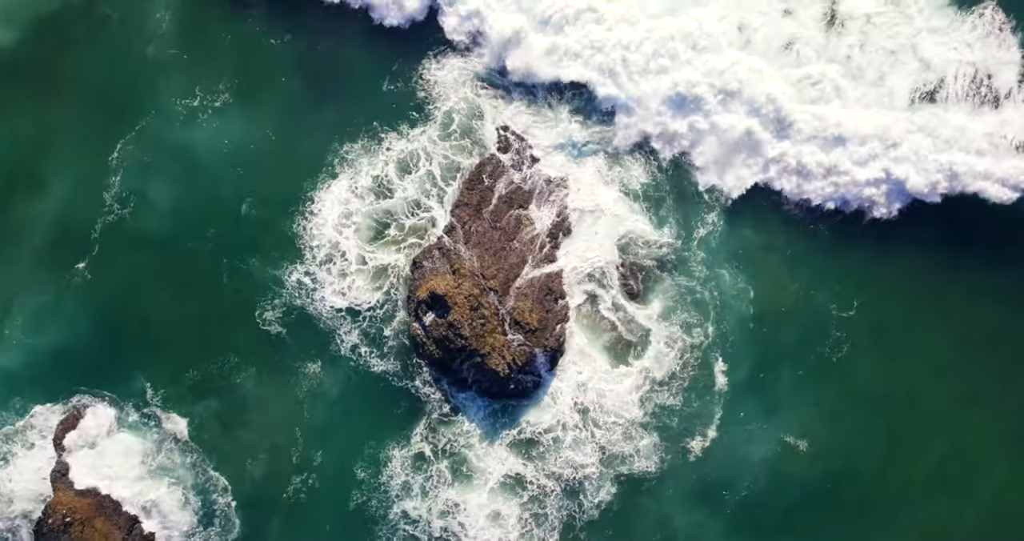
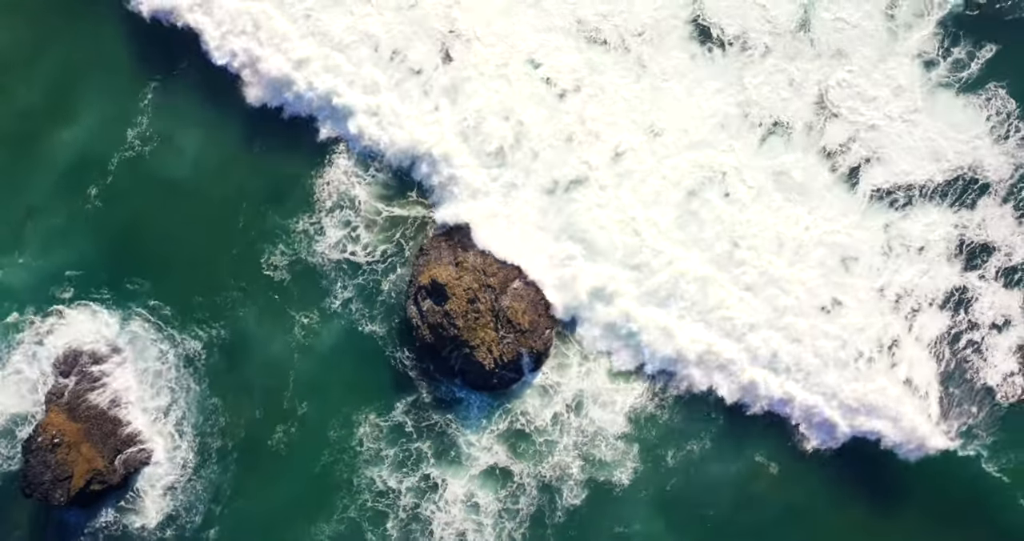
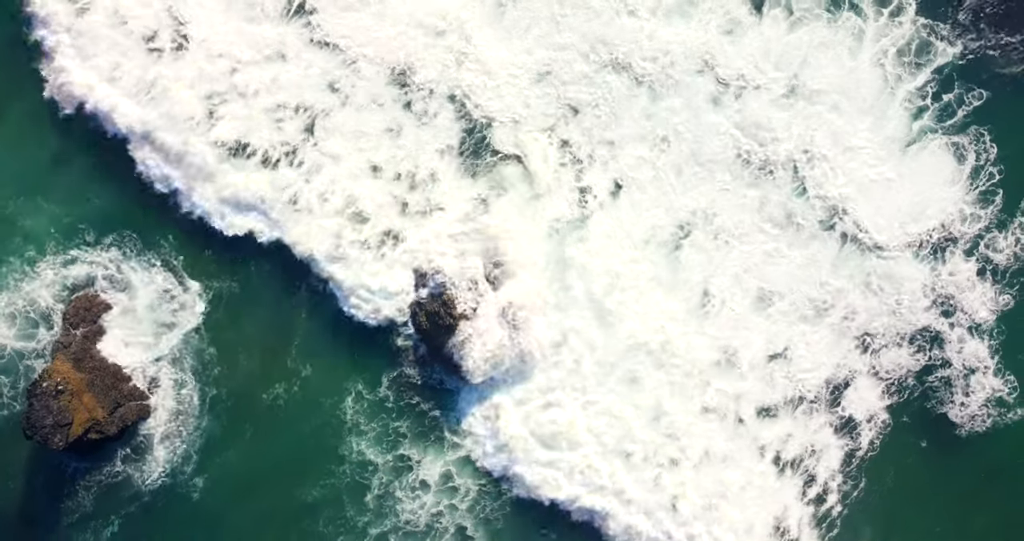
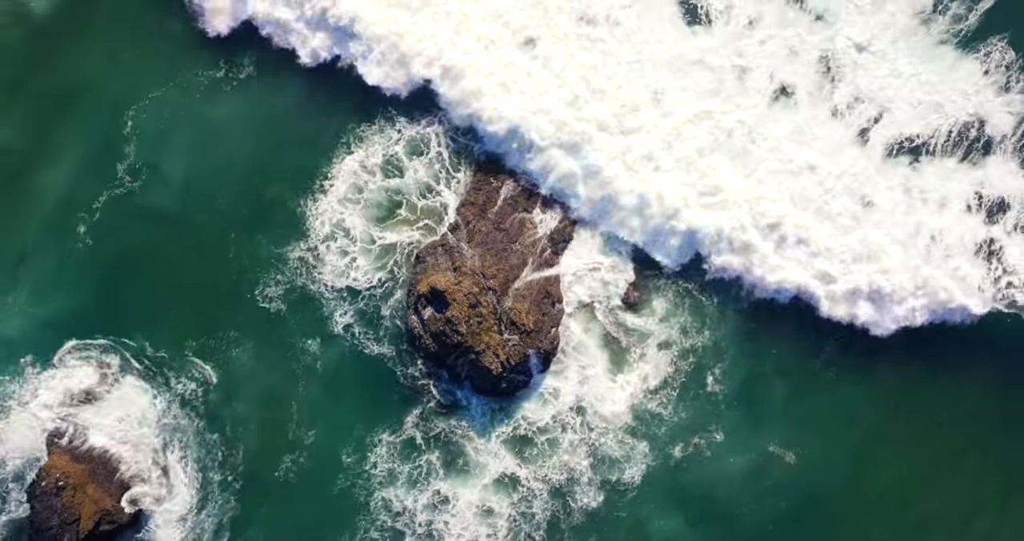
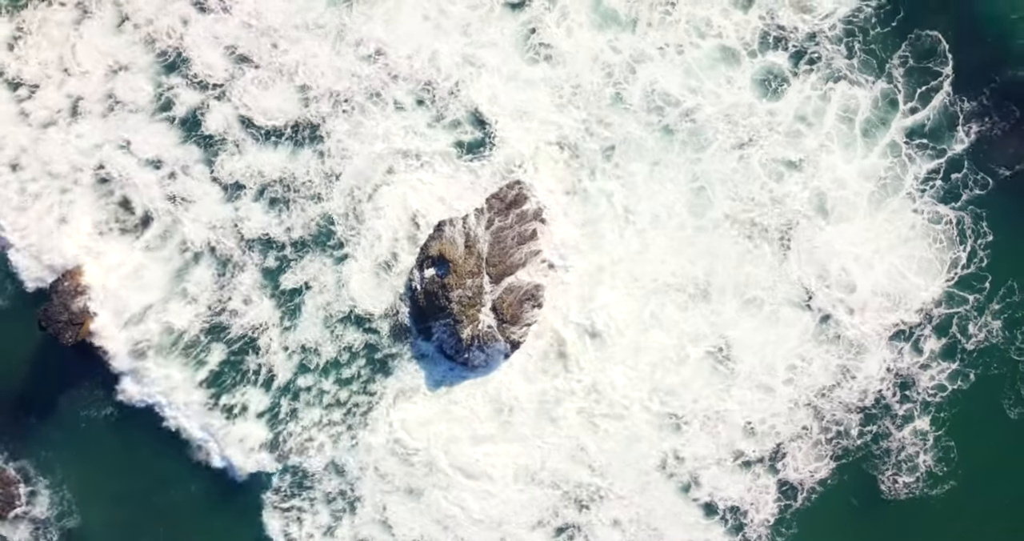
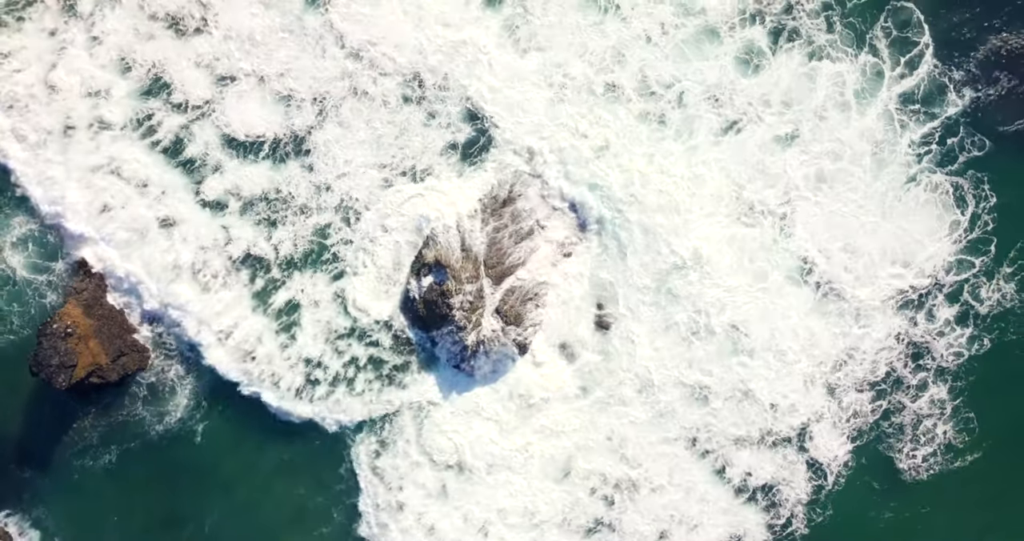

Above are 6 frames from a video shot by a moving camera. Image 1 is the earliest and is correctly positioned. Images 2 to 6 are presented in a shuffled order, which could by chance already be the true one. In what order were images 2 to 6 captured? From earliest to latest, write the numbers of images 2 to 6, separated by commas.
4, 2, 3, 6, 5
